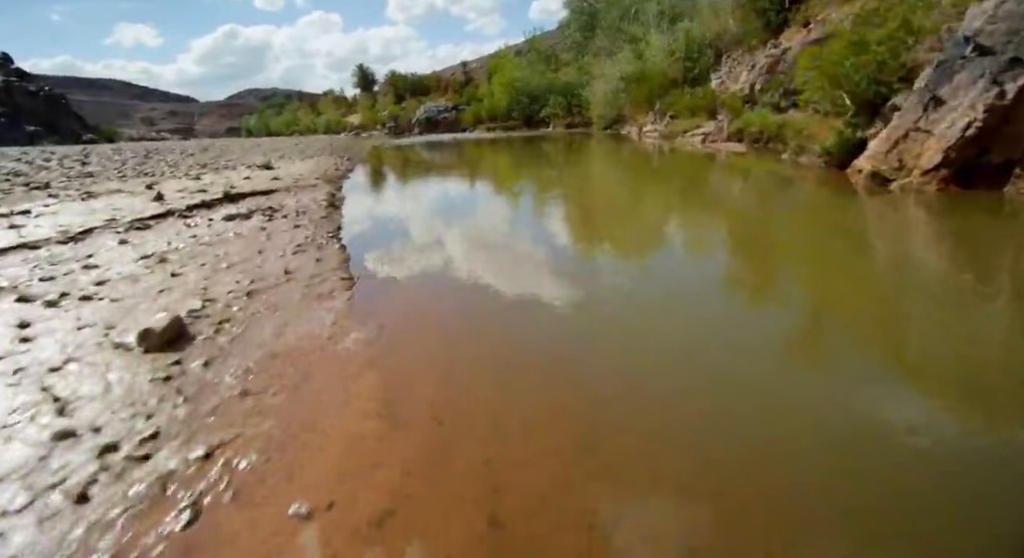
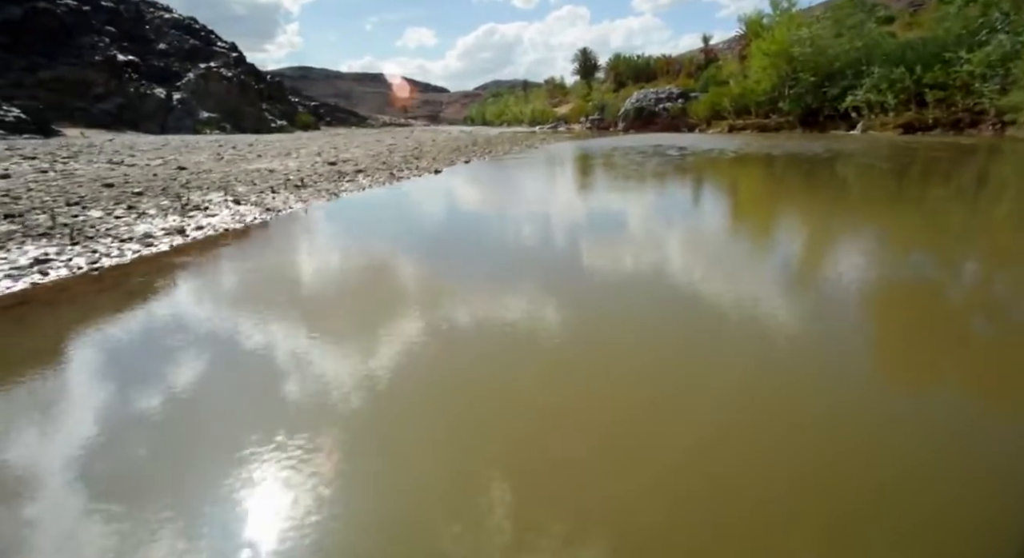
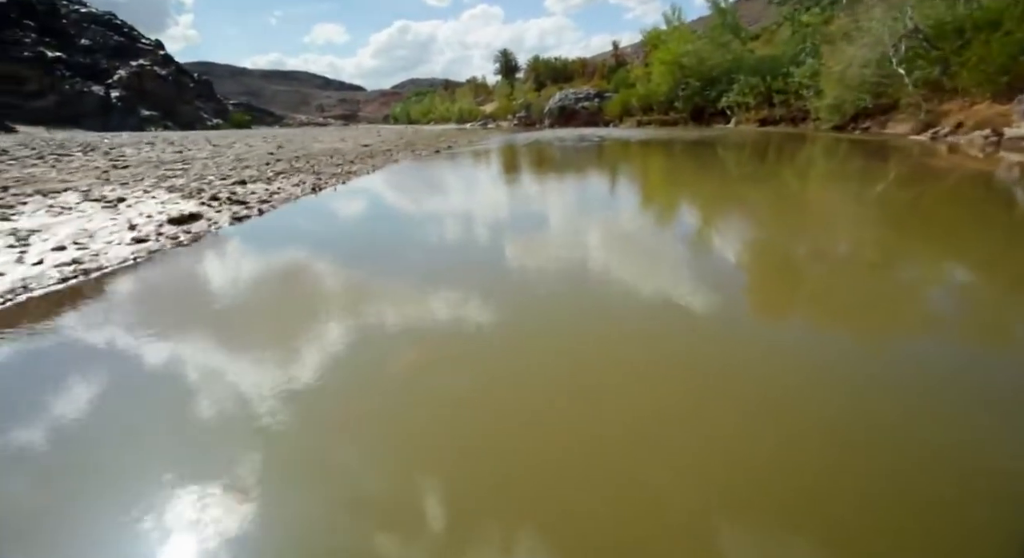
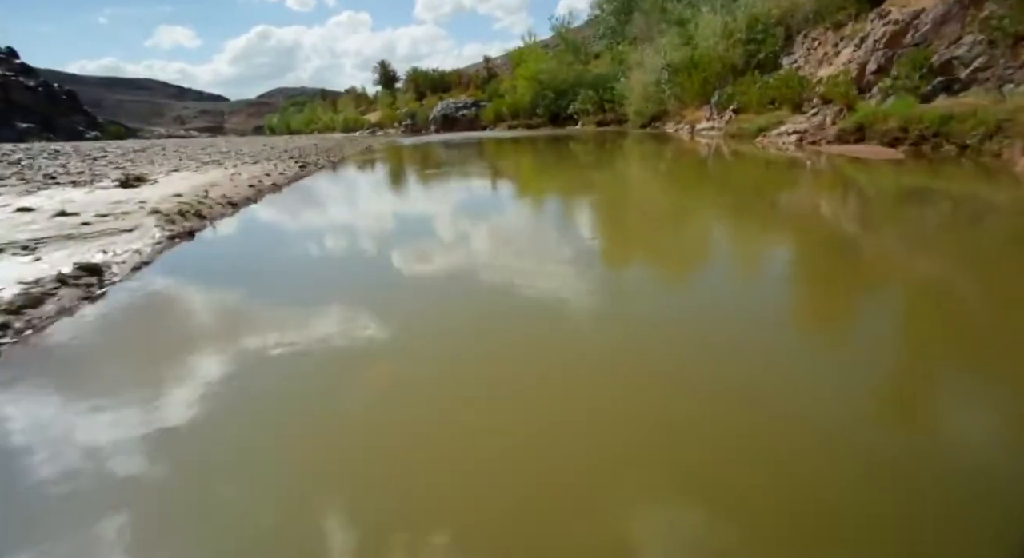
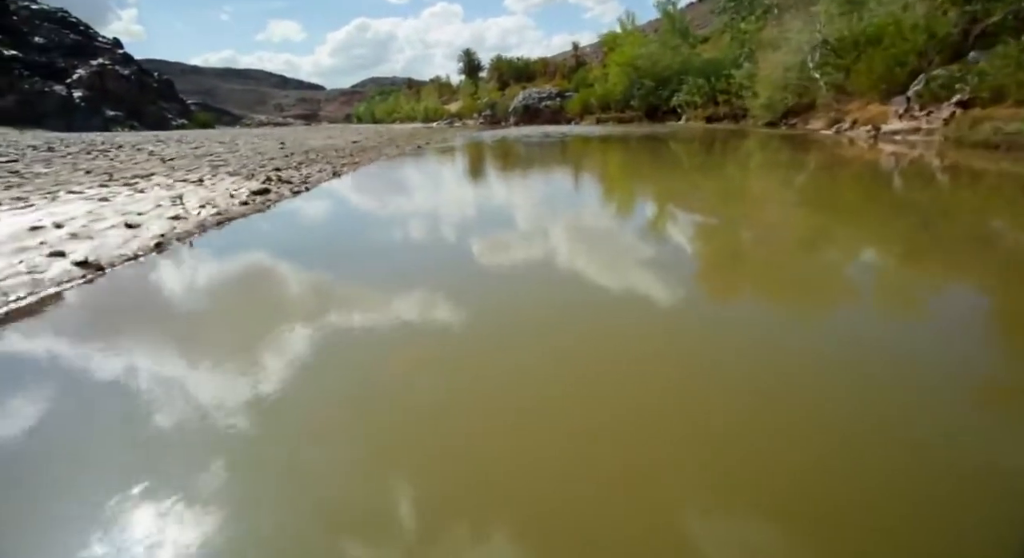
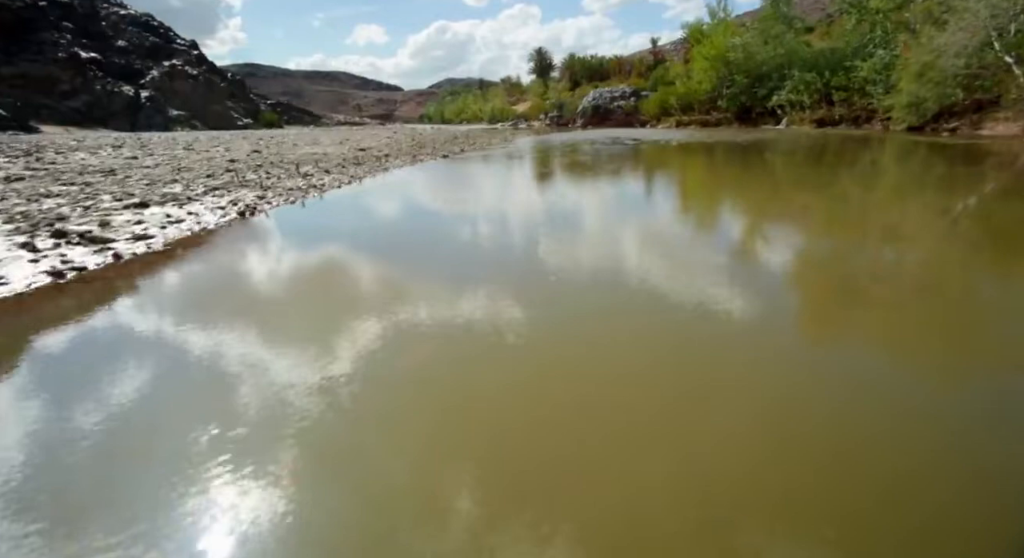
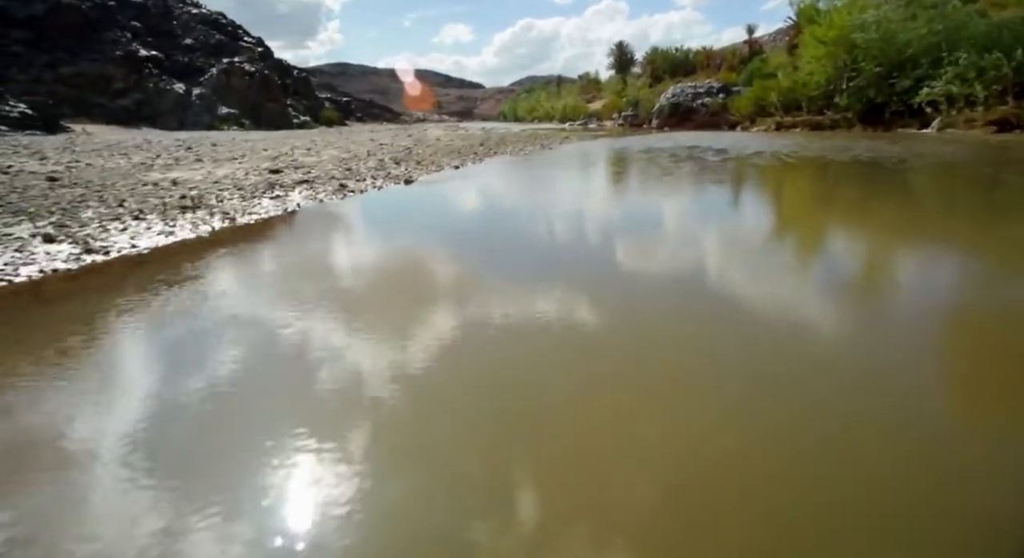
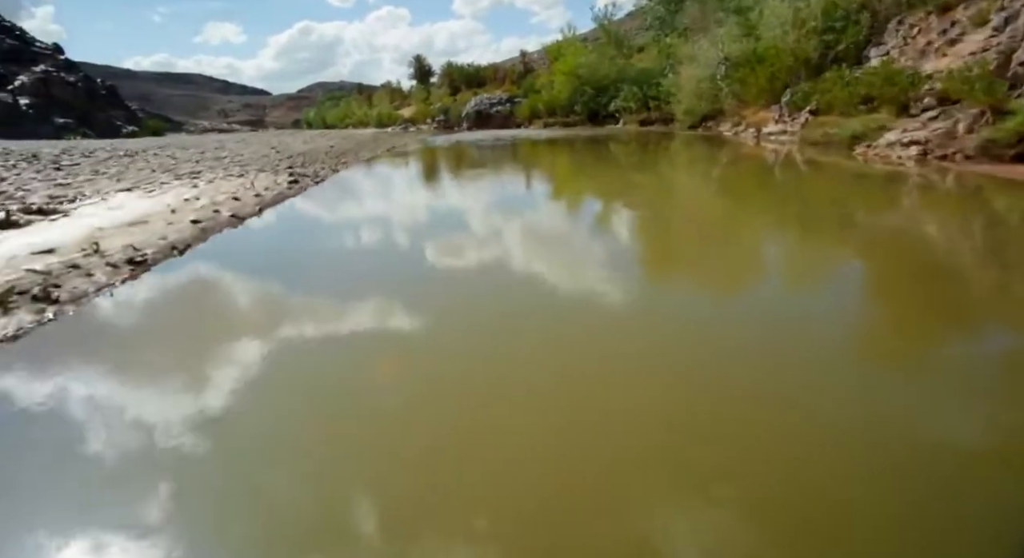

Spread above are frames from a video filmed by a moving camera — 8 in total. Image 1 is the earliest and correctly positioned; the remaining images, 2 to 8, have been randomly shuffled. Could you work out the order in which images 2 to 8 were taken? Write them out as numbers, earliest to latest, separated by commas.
4, 8, 5, 3, 6, 2, 7
